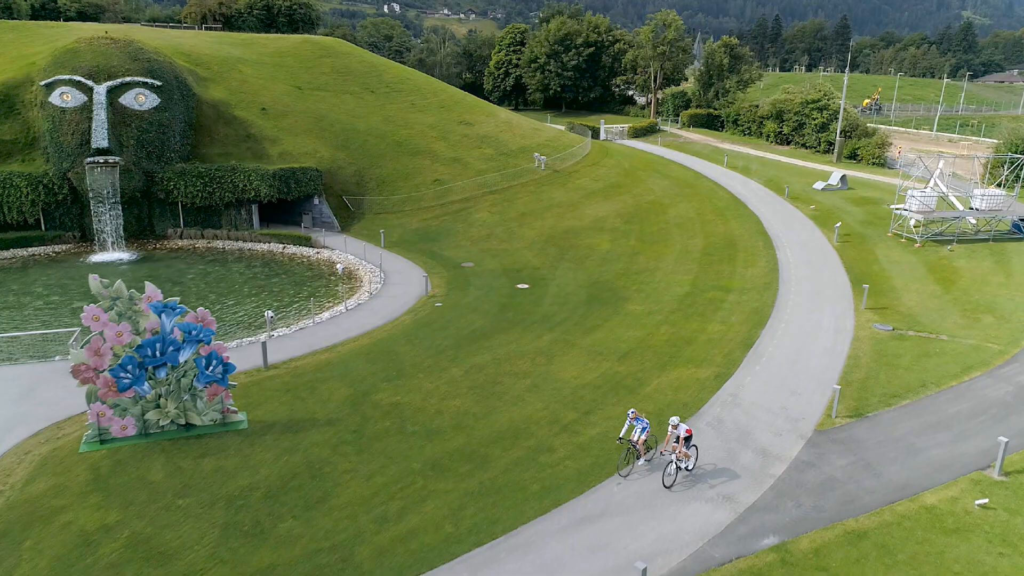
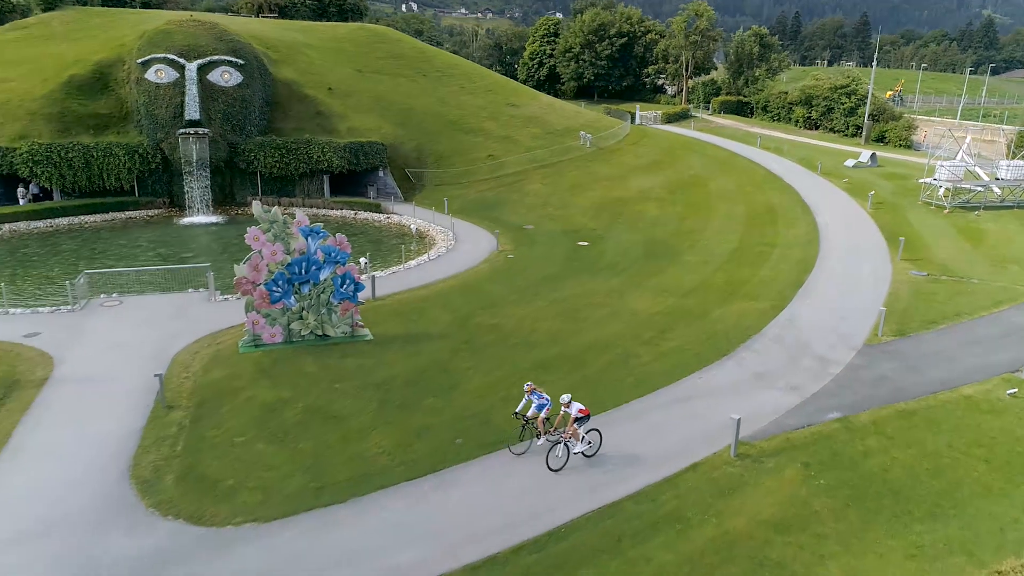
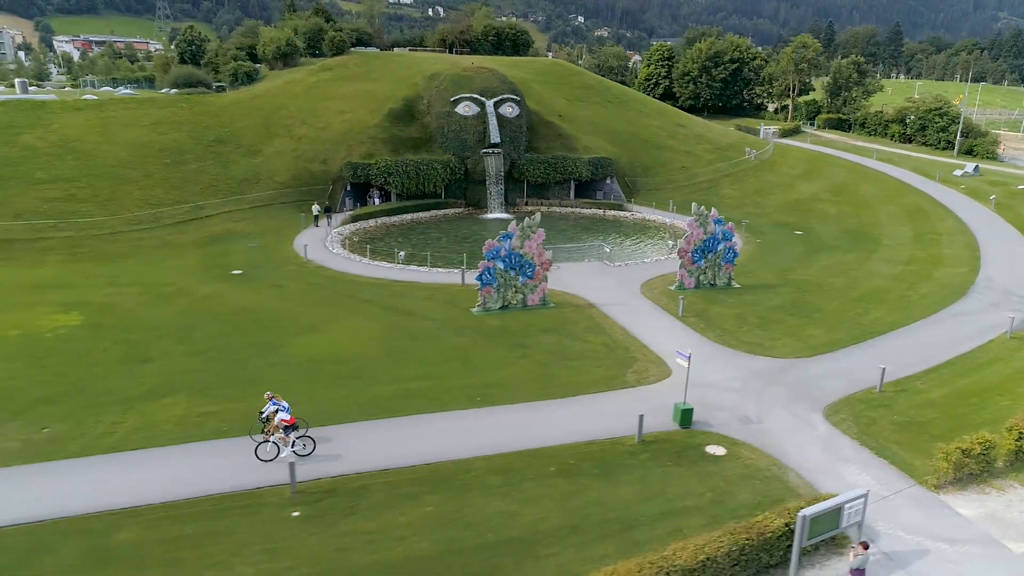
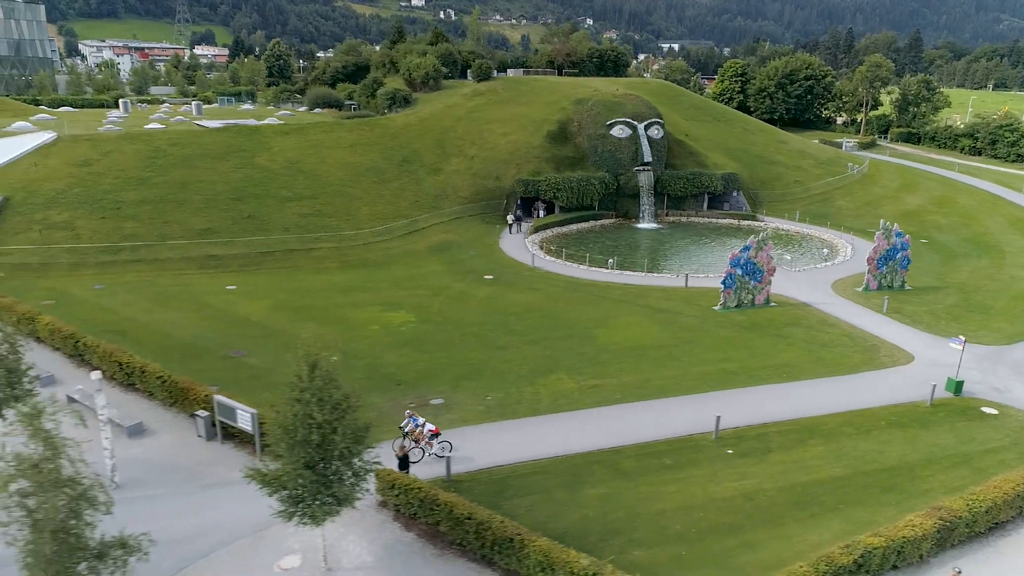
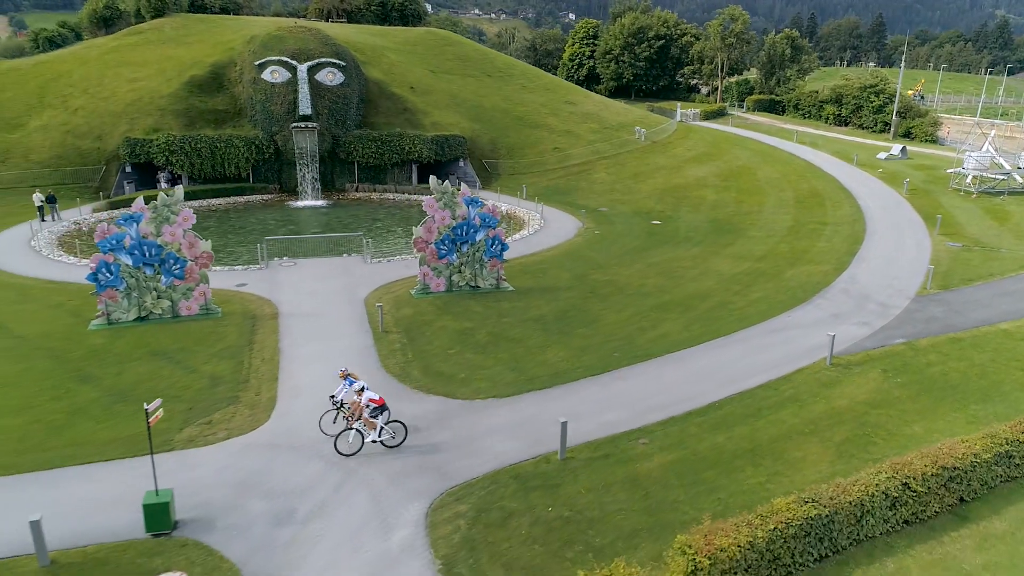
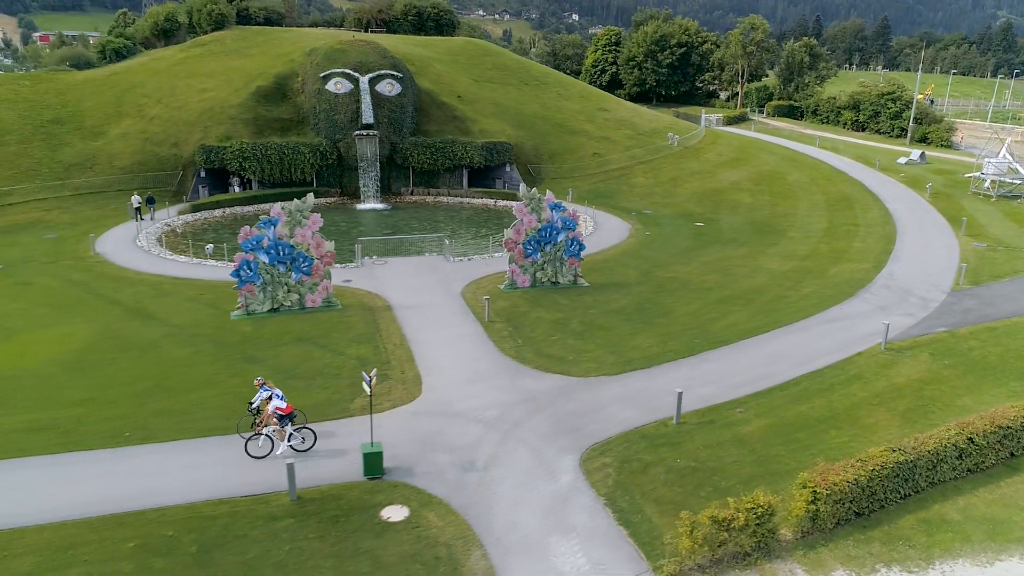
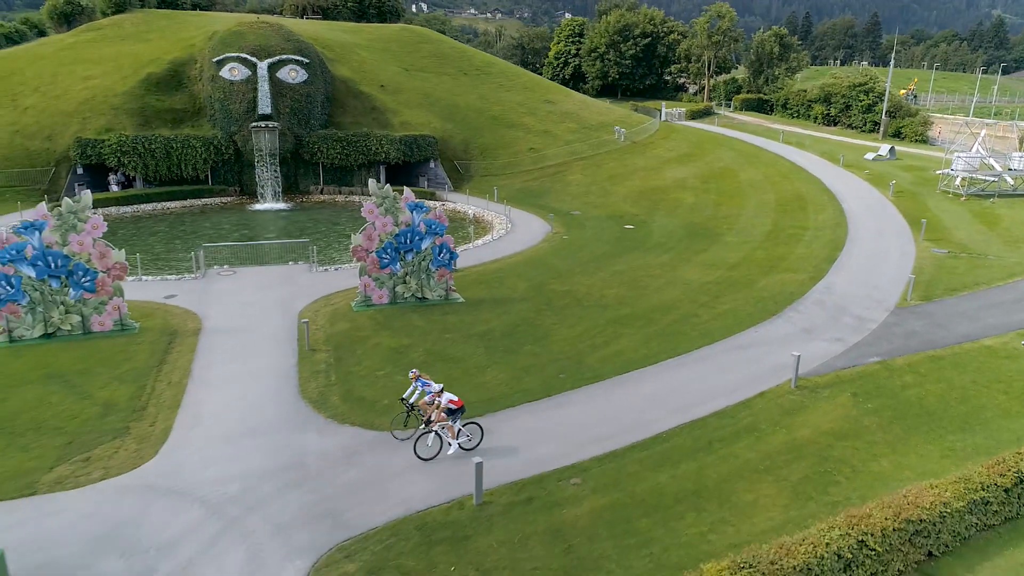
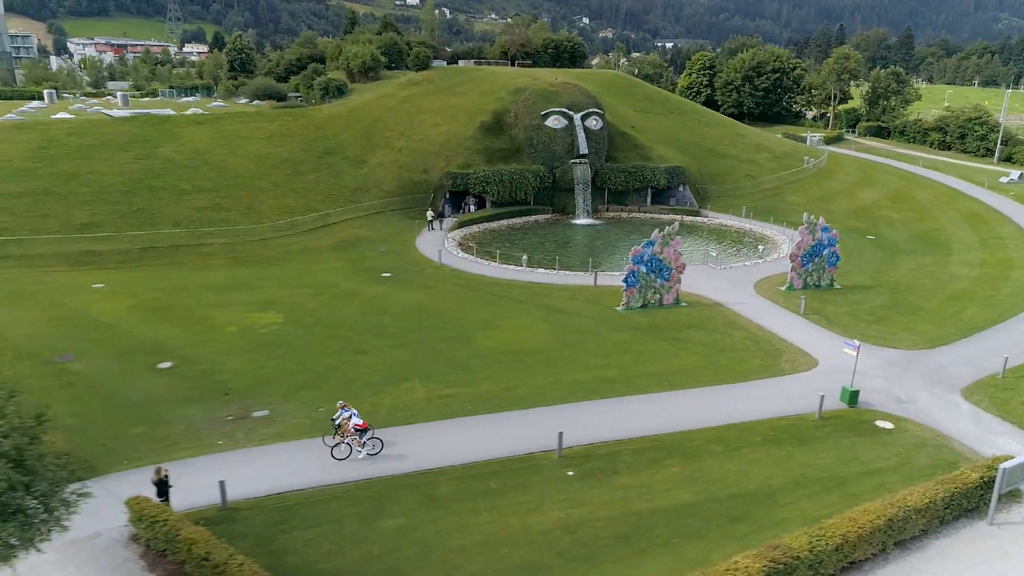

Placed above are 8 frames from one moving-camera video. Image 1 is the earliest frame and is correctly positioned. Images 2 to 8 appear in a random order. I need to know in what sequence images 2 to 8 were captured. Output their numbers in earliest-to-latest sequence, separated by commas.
2, 7, 5, 6, 3, 8, 4
